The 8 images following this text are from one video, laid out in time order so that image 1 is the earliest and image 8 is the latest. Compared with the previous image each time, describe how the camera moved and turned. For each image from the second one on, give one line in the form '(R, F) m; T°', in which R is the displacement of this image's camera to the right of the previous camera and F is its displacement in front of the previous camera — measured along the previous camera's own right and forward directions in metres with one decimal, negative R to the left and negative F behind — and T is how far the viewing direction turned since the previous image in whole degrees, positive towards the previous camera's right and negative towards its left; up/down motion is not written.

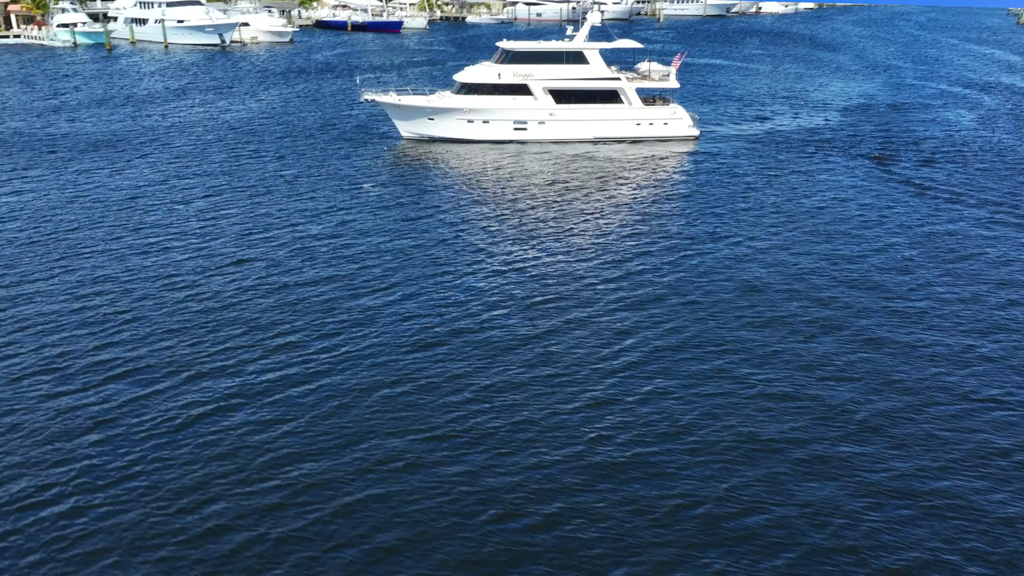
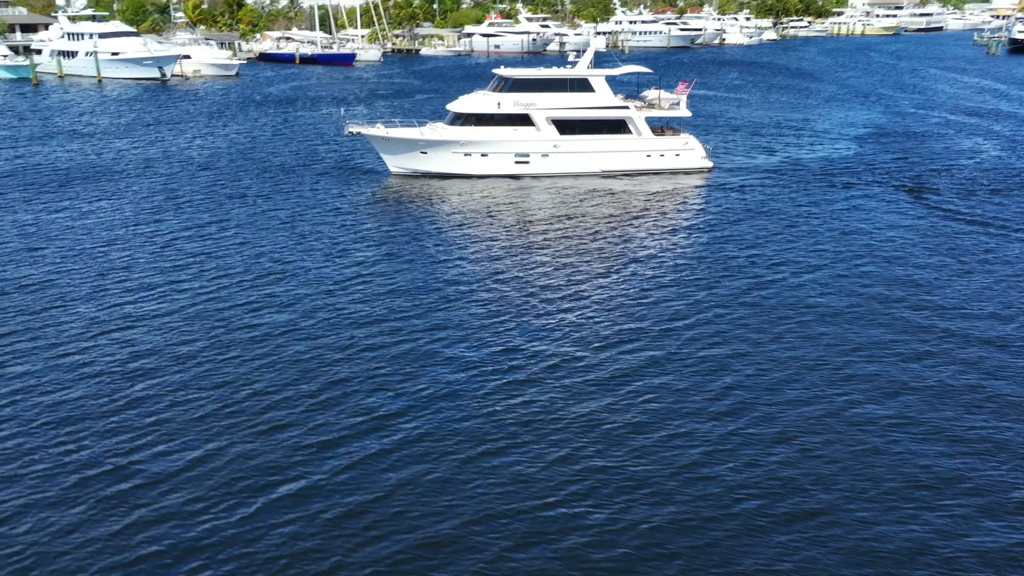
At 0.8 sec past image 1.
(-3.7, +3.1) m; +5°
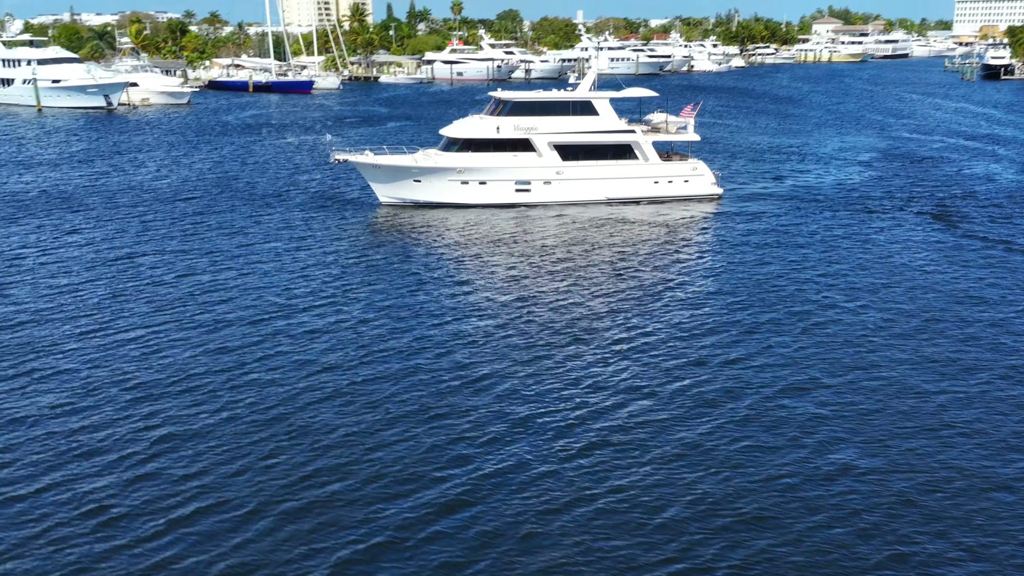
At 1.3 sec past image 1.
(-2.9, +2.5) m; +4°
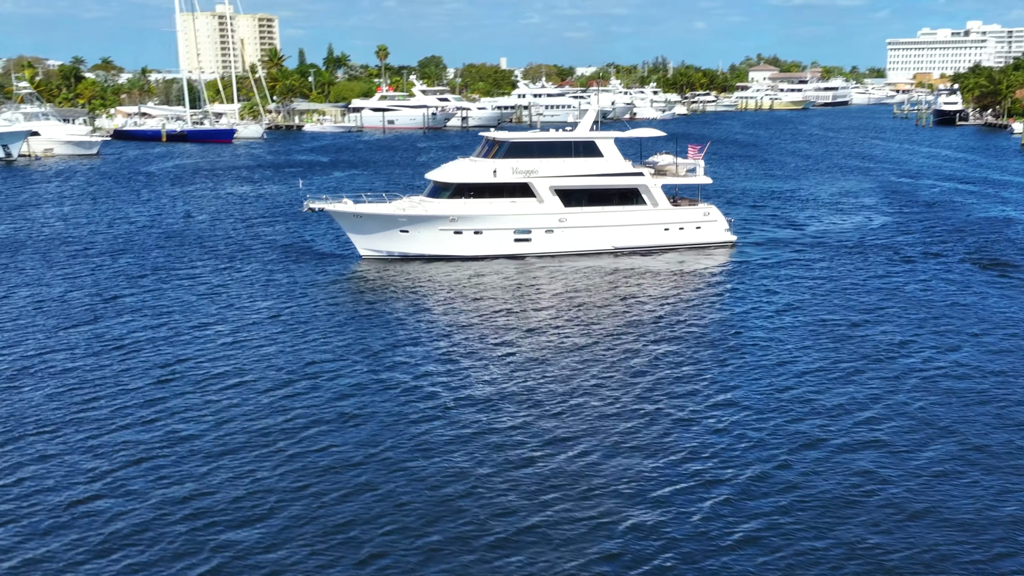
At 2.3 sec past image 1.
(-4.3, +3.8) m; +7°
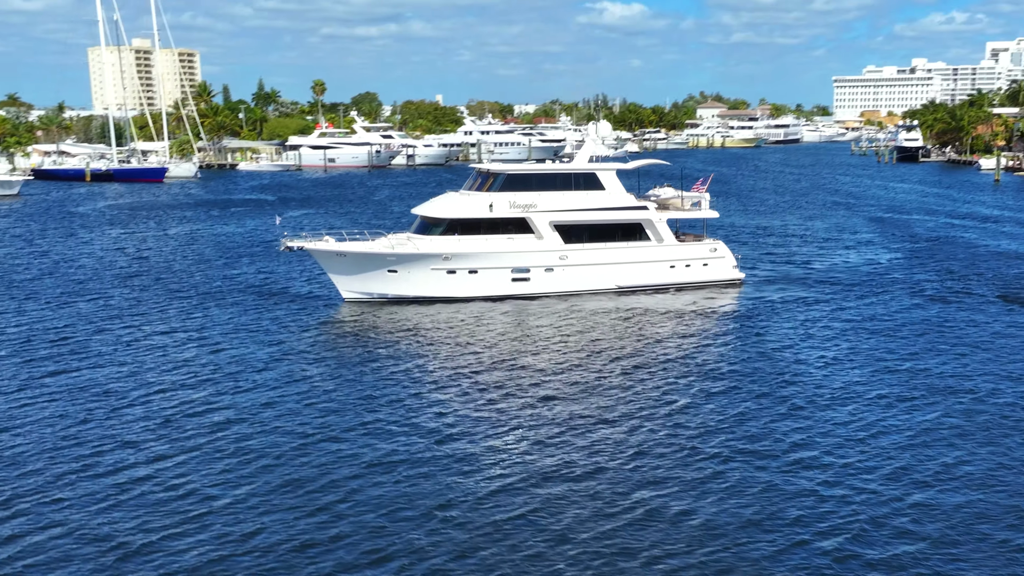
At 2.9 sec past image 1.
(-3.0, +2.7) m; +5°
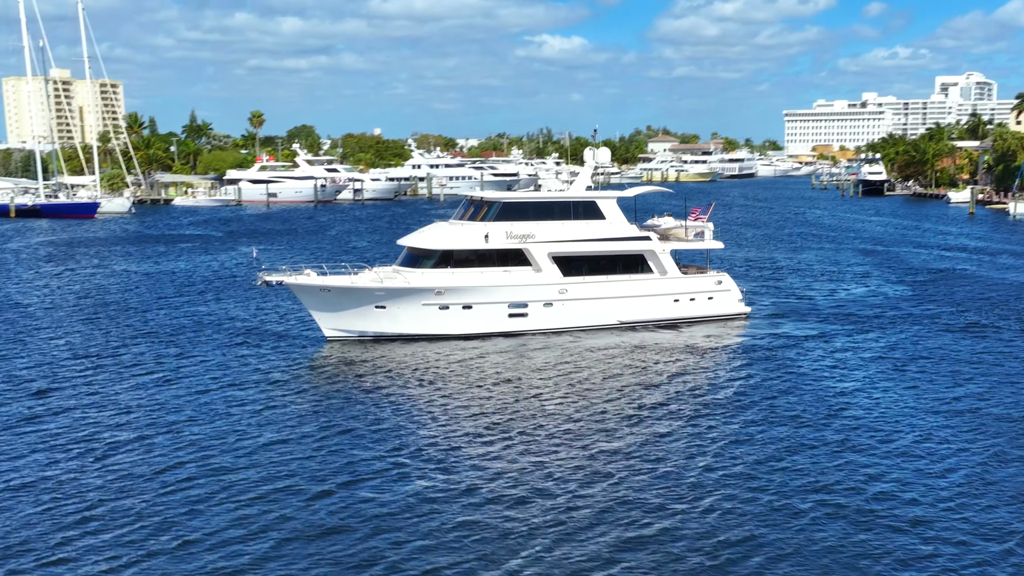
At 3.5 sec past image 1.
(-2.4, +2.4) m; +5°
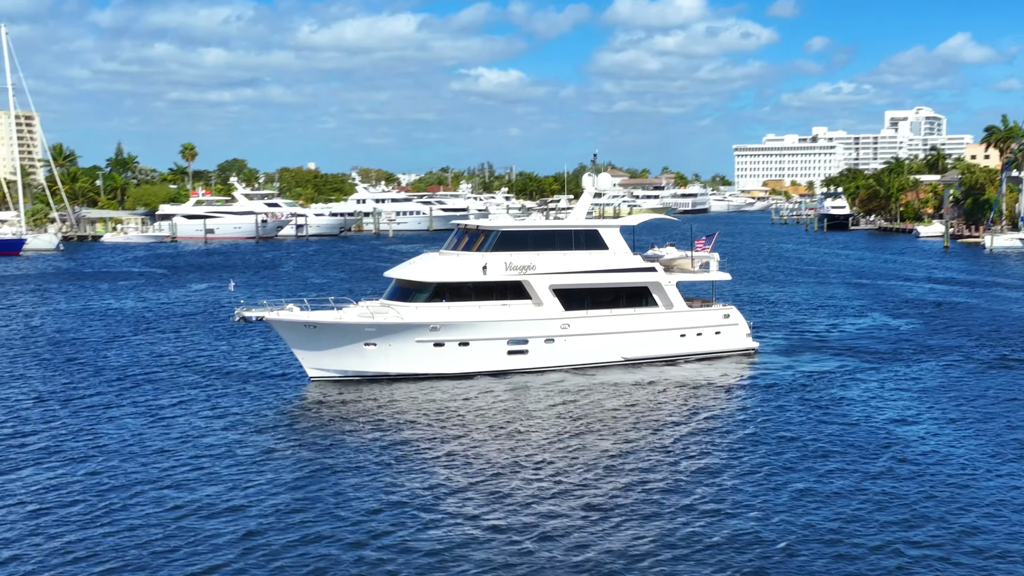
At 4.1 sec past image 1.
(-2.3, +2.4) m; +5°
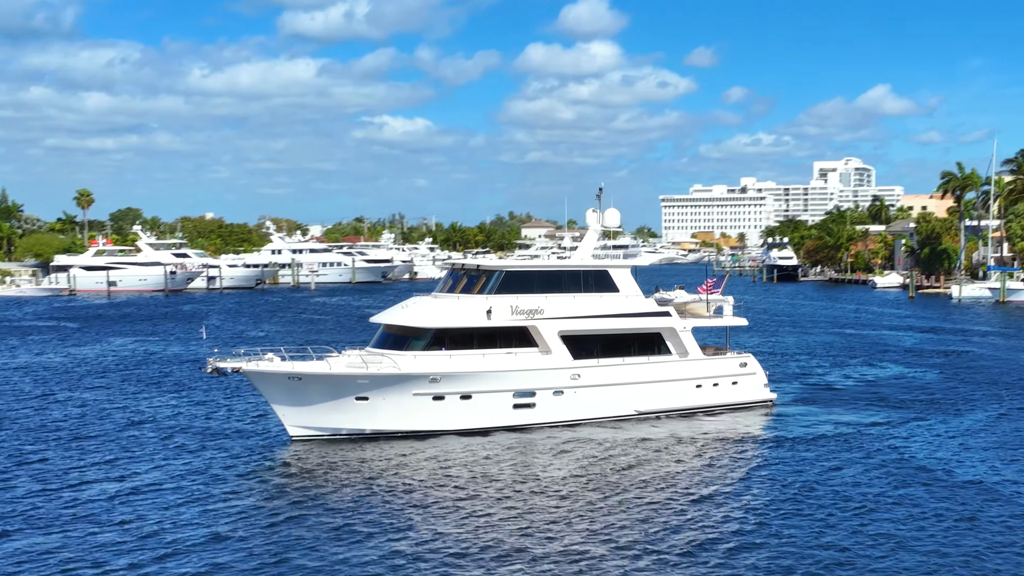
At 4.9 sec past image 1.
(-3.0, +3.5) m; +6°
